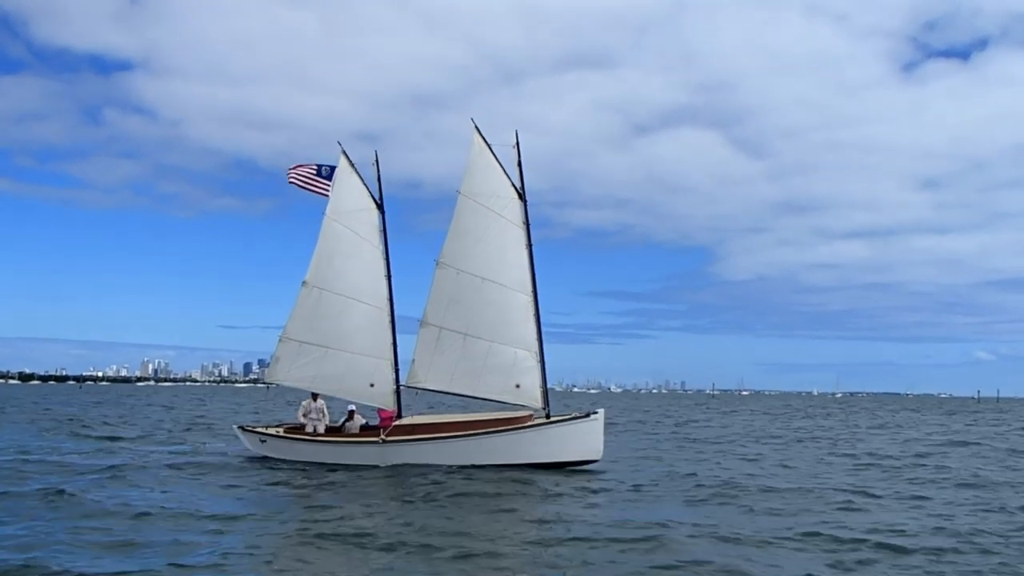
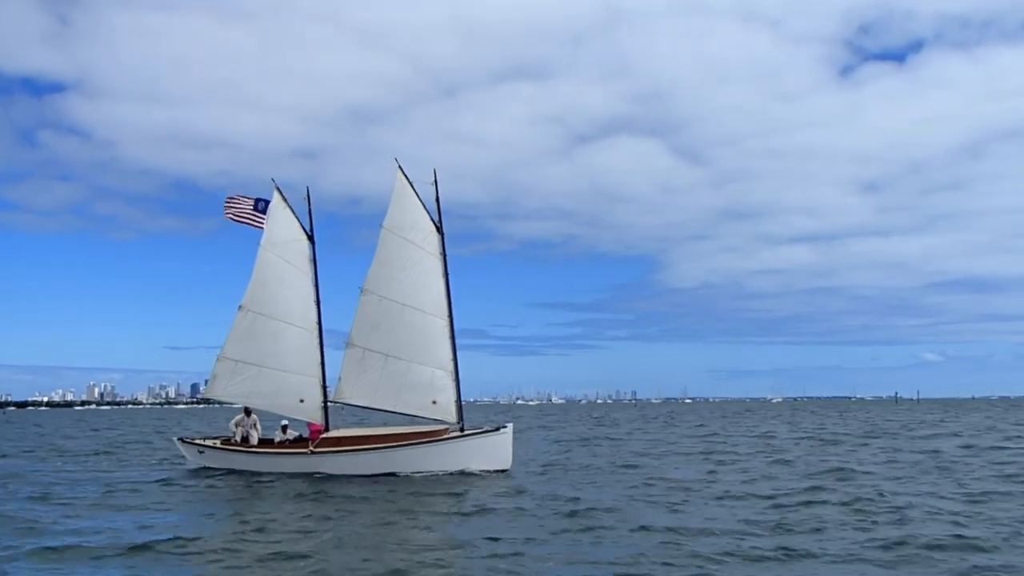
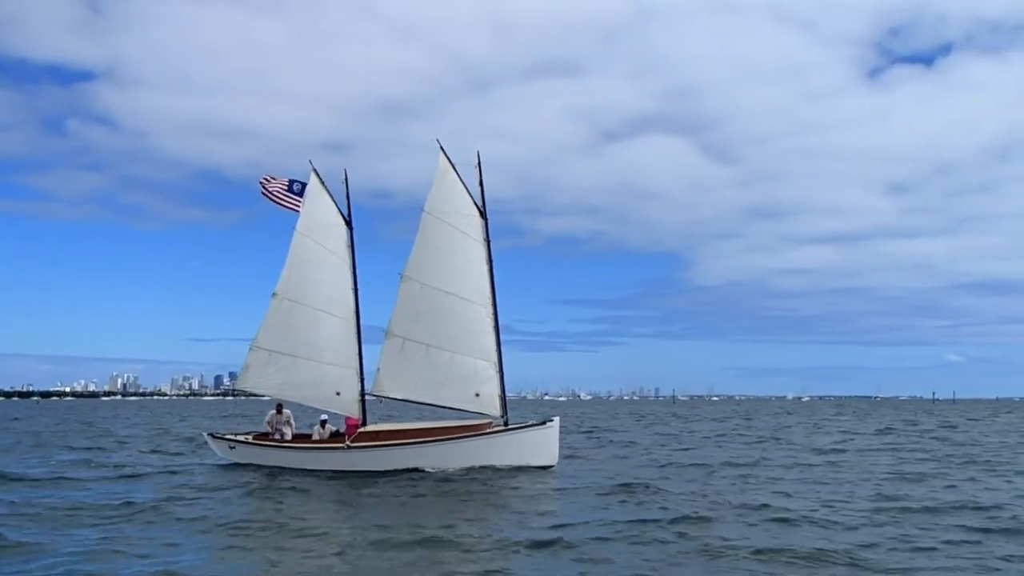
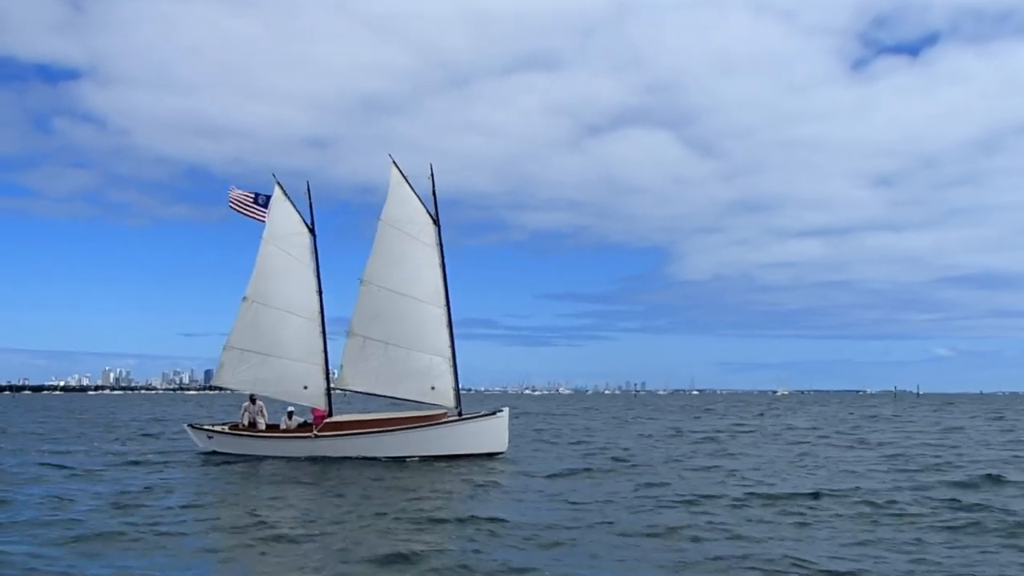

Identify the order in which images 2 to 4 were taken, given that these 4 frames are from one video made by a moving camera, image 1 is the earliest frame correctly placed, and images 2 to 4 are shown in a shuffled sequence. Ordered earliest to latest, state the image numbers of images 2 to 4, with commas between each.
3, 2, 4
